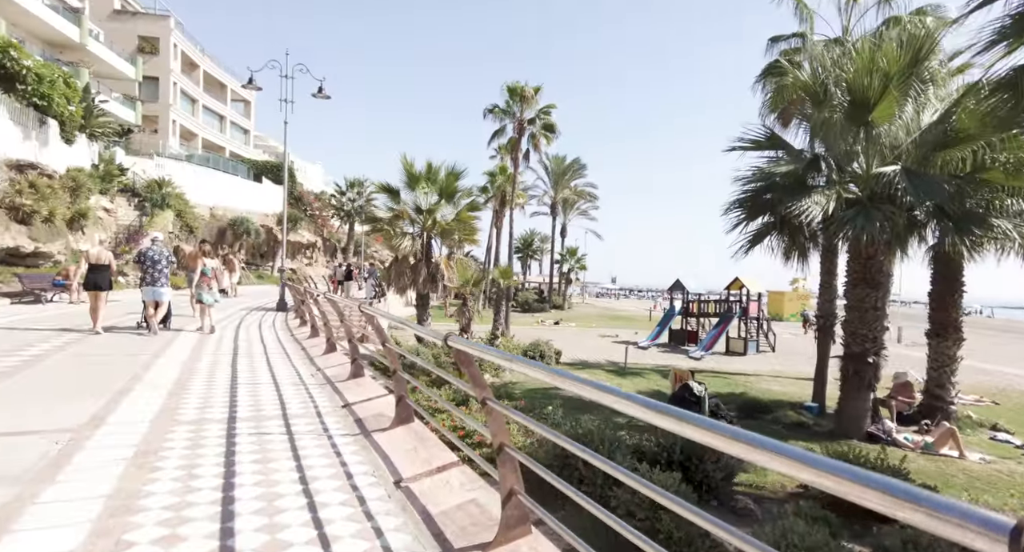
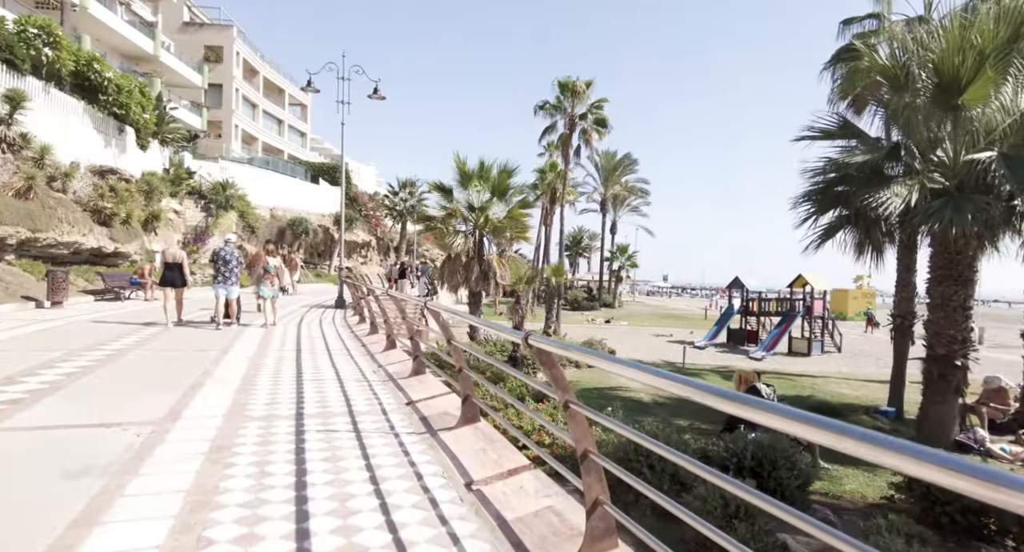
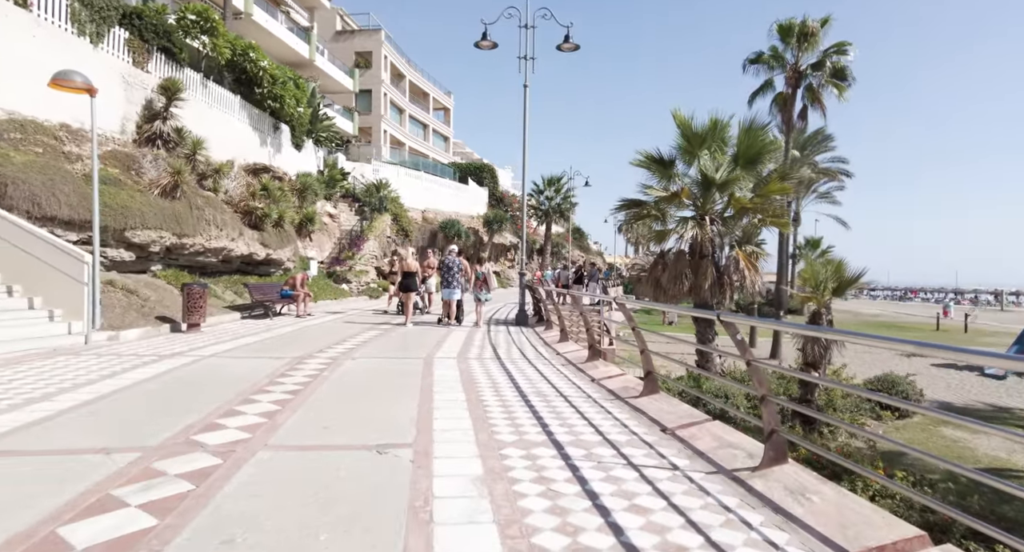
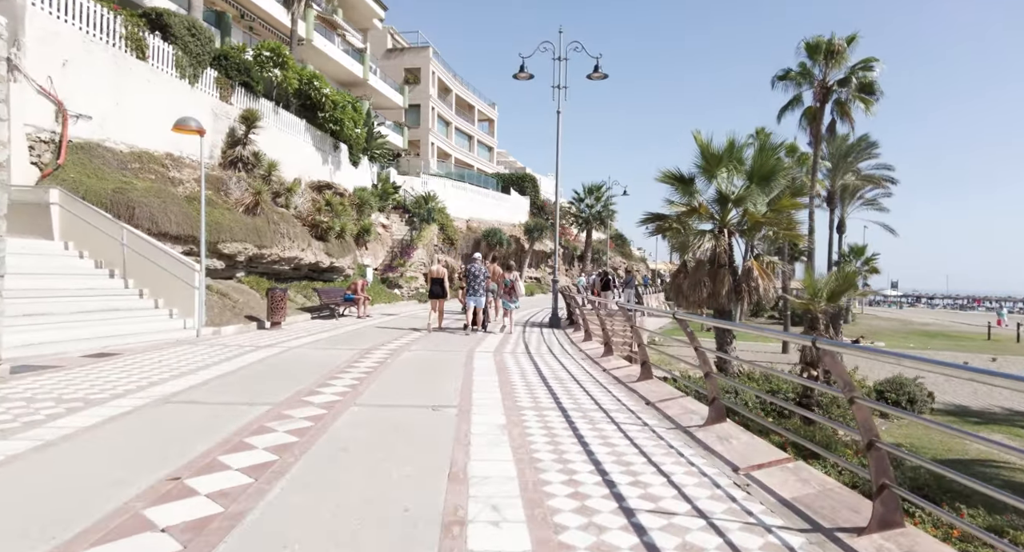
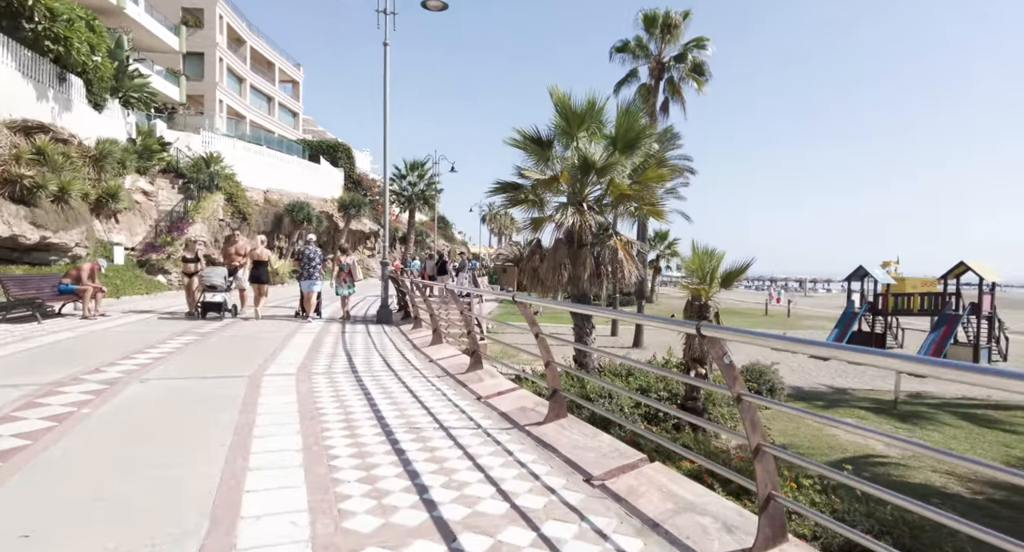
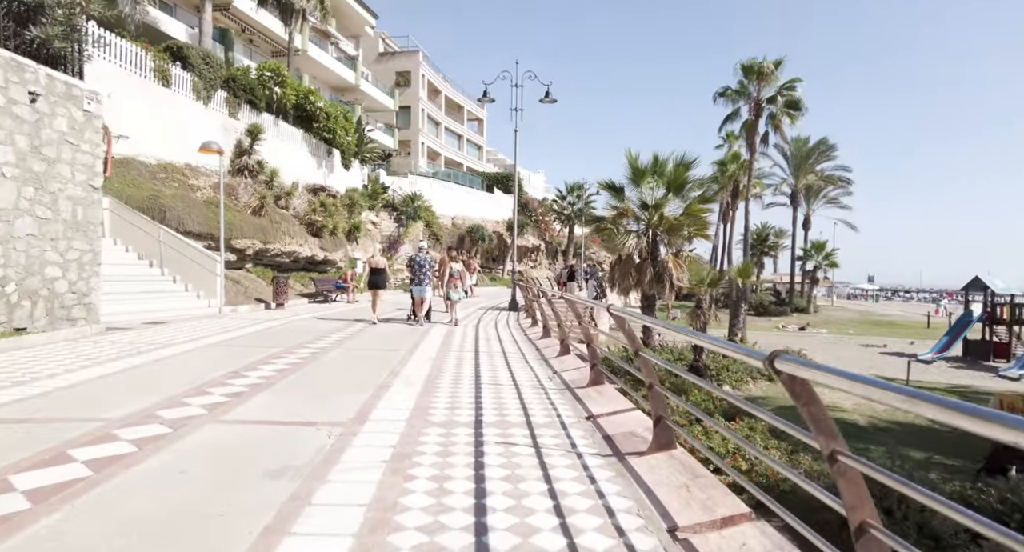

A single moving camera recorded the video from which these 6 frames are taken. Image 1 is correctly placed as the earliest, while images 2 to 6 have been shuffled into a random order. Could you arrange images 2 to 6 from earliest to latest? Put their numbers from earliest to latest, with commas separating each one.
2, 6, 4, 3, 5
